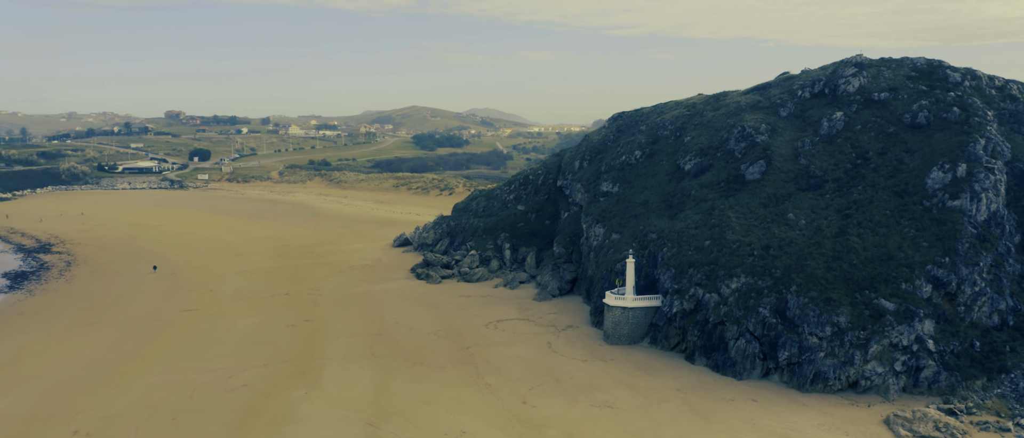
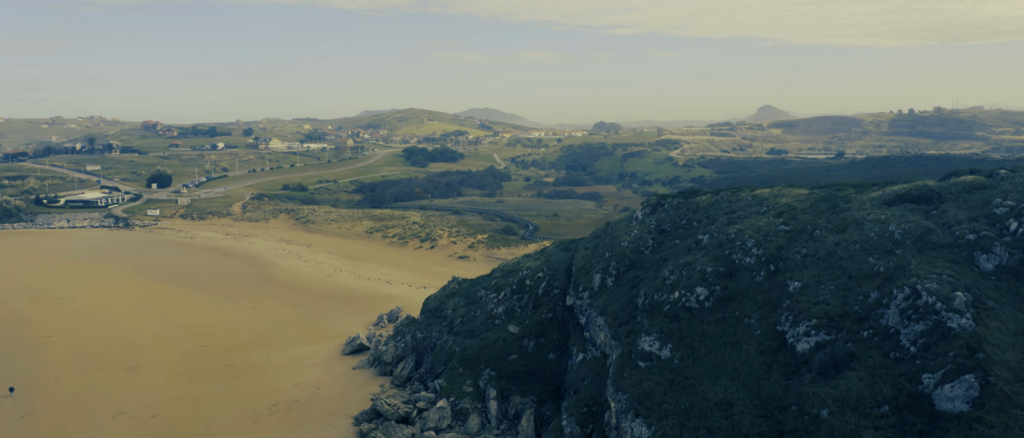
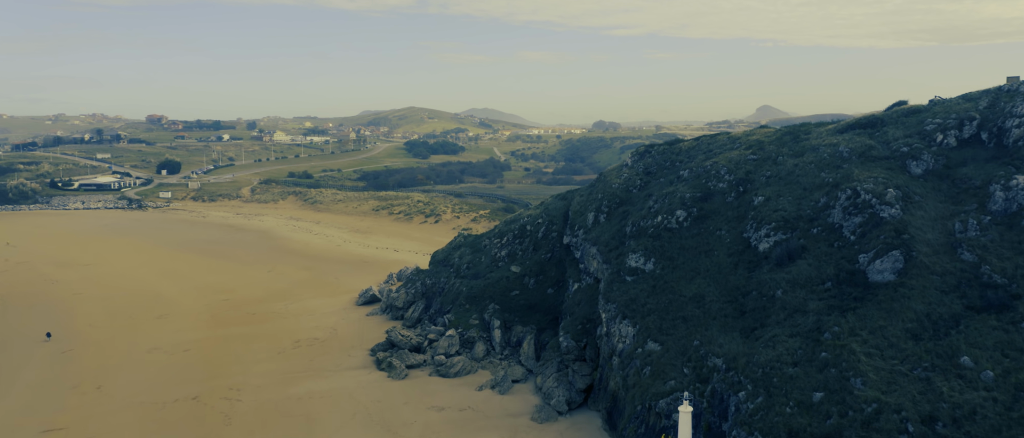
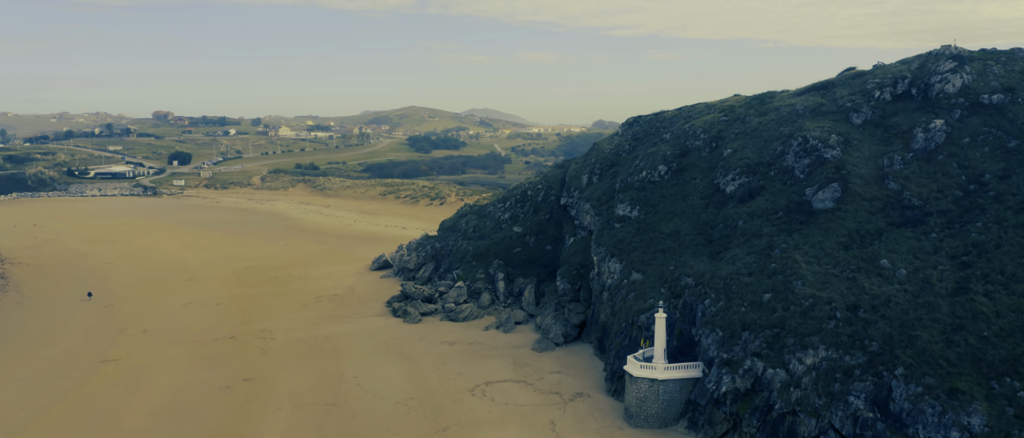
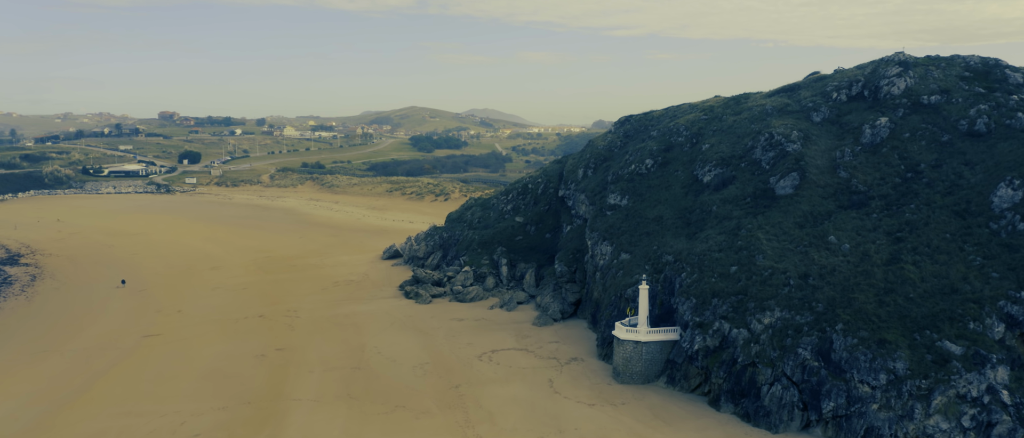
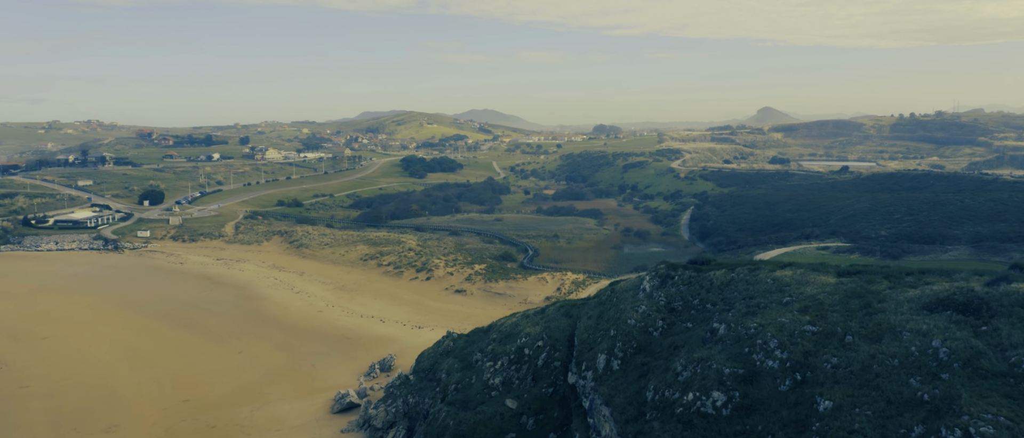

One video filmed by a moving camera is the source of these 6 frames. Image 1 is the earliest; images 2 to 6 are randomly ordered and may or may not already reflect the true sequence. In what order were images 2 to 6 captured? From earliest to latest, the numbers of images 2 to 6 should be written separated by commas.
5, 4, 3, 2, 6
